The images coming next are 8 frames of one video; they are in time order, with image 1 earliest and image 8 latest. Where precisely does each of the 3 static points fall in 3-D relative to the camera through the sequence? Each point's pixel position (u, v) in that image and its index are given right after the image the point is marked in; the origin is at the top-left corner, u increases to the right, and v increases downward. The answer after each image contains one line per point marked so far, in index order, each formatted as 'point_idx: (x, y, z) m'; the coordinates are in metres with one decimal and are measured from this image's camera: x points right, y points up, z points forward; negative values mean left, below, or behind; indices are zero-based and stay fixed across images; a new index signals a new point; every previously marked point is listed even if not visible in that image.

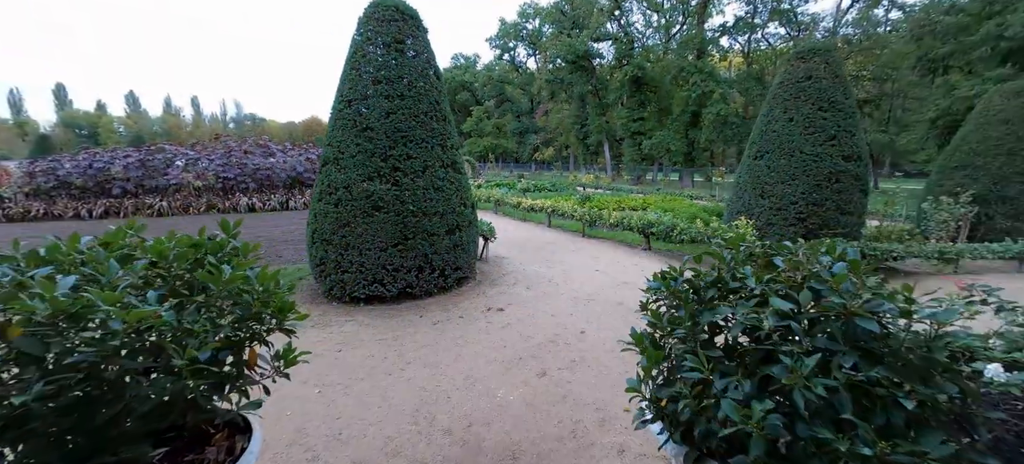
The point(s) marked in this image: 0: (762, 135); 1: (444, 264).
0: (+4.0, +1.5, +6.8) m
1: (-0.8, -0.4, +4.8) m
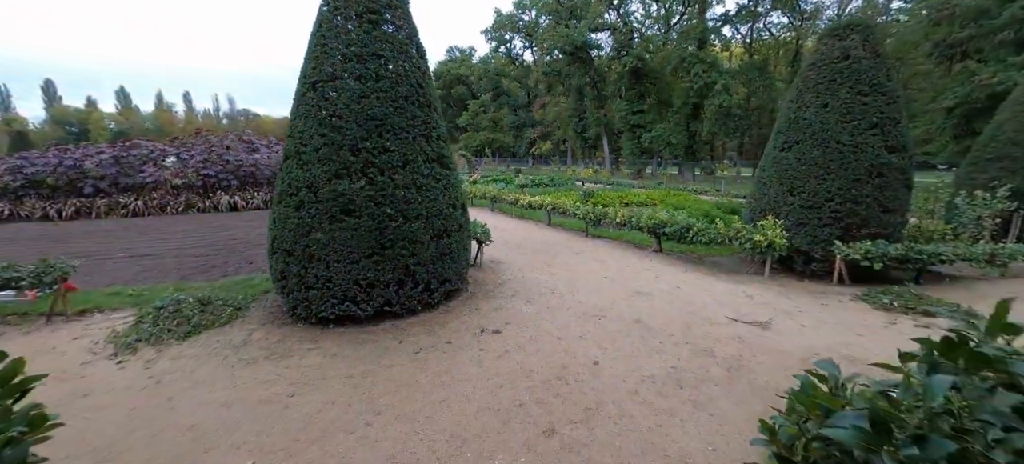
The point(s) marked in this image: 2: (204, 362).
0: (+4.0, +1.5, +6.1) m
1: (-0.8, -0.4, +4.0) m
2: (-2.3, -1.0, +3.3) m
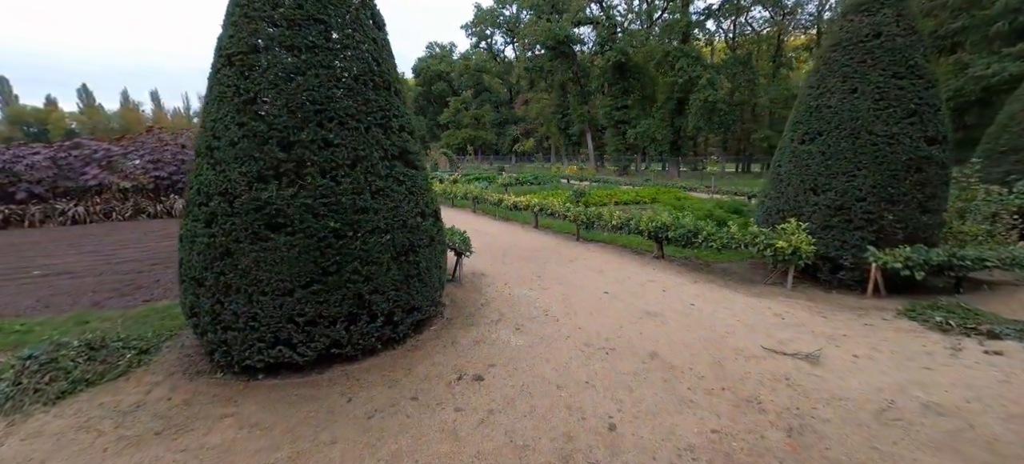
0: (+3.8, +1.5, +5.4) m
1: (-0.9, -0.6, +3.1) m
2: (-2.4, -1.1, +2.3) m
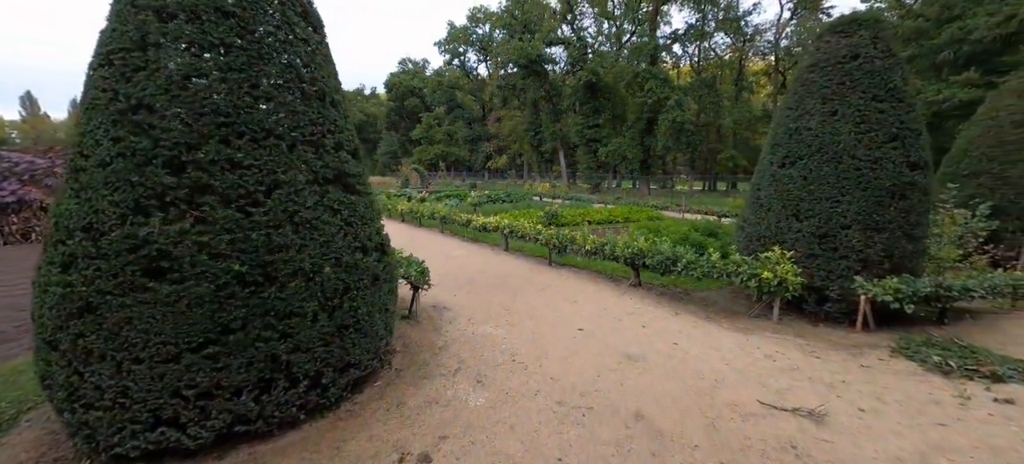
0: (+3.4, +1.1, +5.2) m
1: (-1.1, -0.8, +2.5) m
2: (-2.6, -1.4, +1.6) m
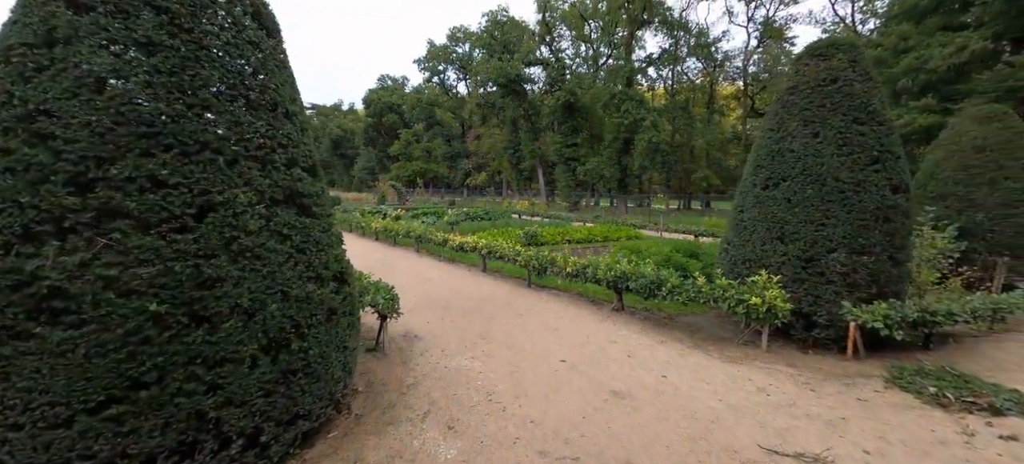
0: (+3.1, +0.9, +5.1) m
1: (-1.3, -0.9, +2.2) m
2: (-2.7, -1.5, +1.1) m
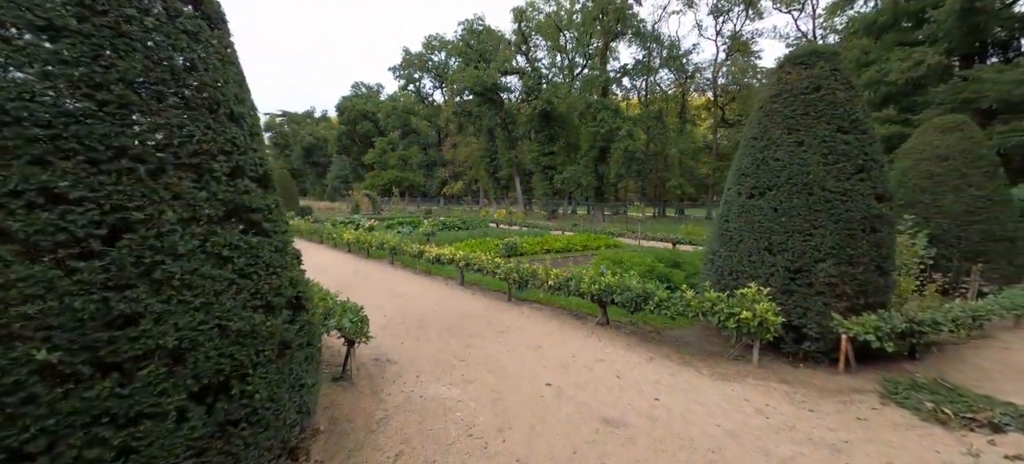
0: (+2.9, +0.8, +4.9) m
1: (-1.3, -1.0, +1.8) m
2: (-2.7, -1.5, +0.7) m
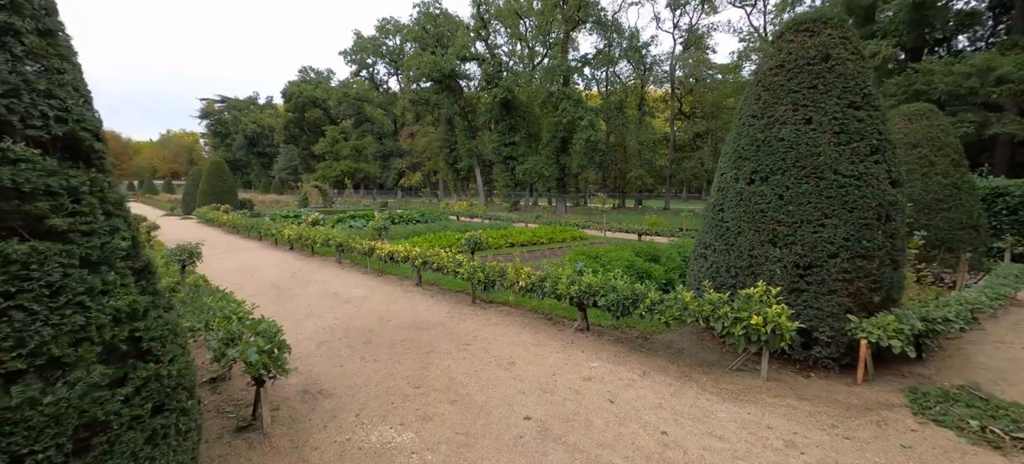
0: (+2.5, +0.9, +4.3) m
1: (-1.4, -1.1, +0.8) m
2: (-2.6, -1.6, -0.4) m
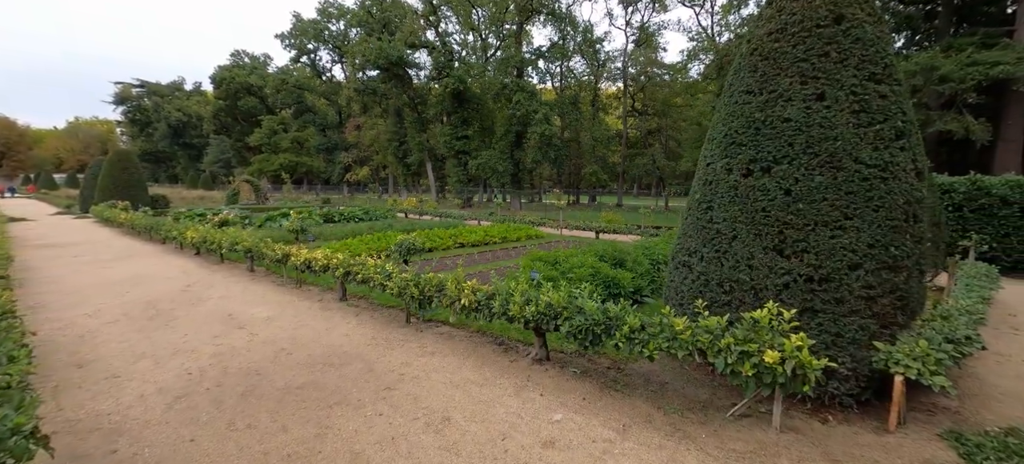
0: (+2.0, +0.8, +3.5) m
1: (-1.5, -1.1, -0.4) m
2: (-2.6, -1.7, -1.8) m
